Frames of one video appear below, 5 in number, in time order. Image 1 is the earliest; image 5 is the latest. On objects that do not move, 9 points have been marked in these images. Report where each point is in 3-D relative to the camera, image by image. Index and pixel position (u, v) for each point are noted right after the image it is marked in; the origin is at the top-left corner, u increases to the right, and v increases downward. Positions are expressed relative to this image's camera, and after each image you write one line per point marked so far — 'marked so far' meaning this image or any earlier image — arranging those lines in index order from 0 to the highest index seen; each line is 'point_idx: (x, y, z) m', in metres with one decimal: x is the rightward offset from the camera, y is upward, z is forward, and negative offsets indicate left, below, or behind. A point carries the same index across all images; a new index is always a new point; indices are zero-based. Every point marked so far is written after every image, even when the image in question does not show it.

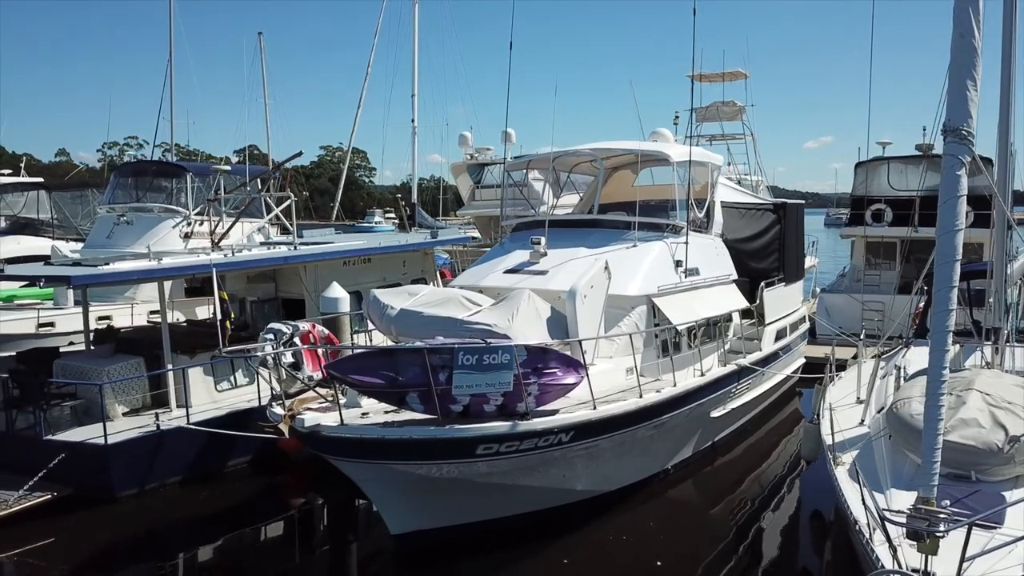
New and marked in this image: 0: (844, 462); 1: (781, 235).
0: (+2.1, -1.1, +5.2) m
1: (+3.2, +0.6, +9.6) m
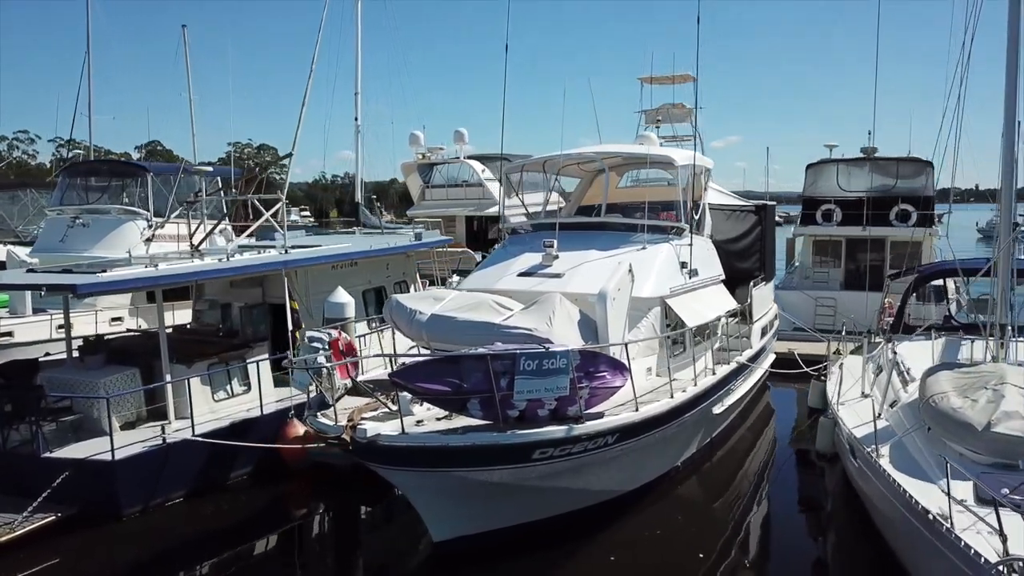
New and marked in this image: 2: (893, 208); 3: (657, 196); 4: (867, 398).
0: (+2.5, -1.1, +5.4) m
1: (+3.1, +0.6, +9.9) m
2: (+6.8, +1.4, +14.5) m
3: (+1.8, +1.2, +10.2) m
4: (+3.0, -0.9, +7.0) m
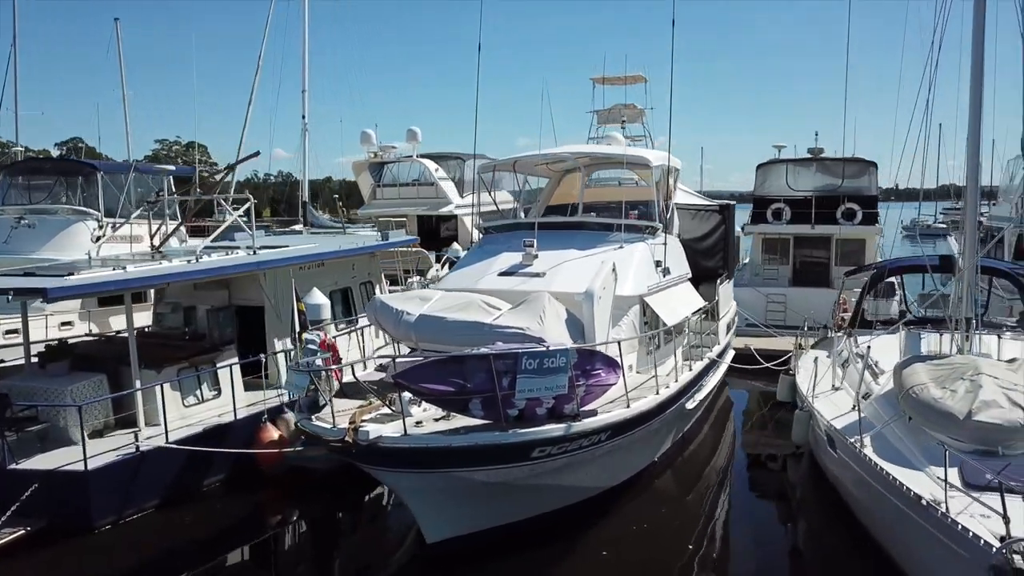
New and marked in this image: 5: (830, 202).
0: (+2.4, -1.1, +5.6) m
1: (+2.7, +0.7, +10.2) m
2: (+6.0, +1.5, +15.0) m
3: (+1.4, +1.2, +10.3) m
4: (+2.9, -0.9, +7.2) m
5: (+5.8, +1.6, +15.0) m
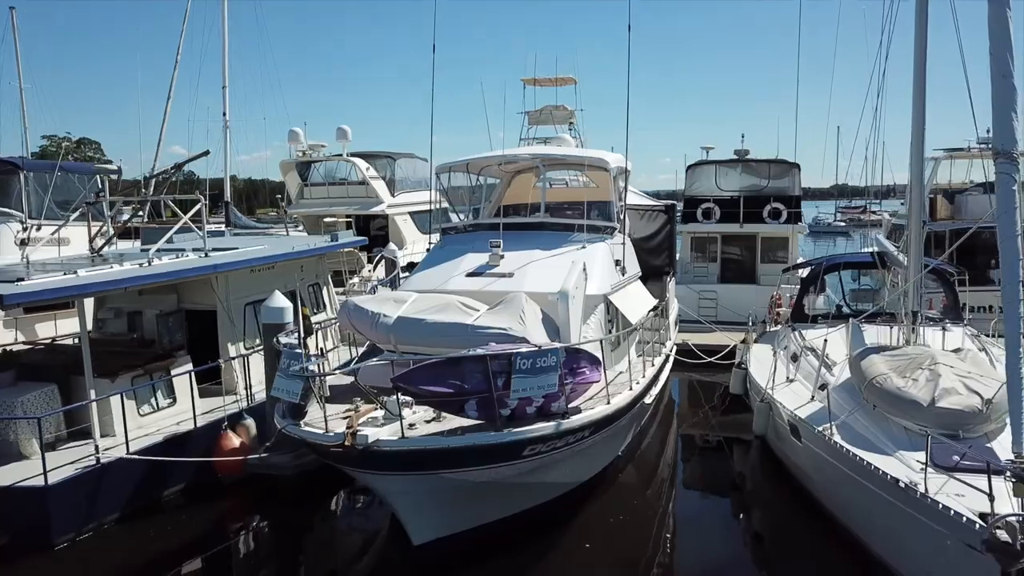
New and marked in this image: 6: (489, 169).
0: (+2.3, -1.1, +6.0) m
1: (+2.1, +0.7, +10.5) m
2: (+4.8, +1.6, +15.6) m
3: (+0.8, +1.2, +10.5) m
4: (+2.6, -0.9, +7.6) m
5: (+4.7, +1.6, +15.7) m
6: (-0.3, +1.4, +9.8) m
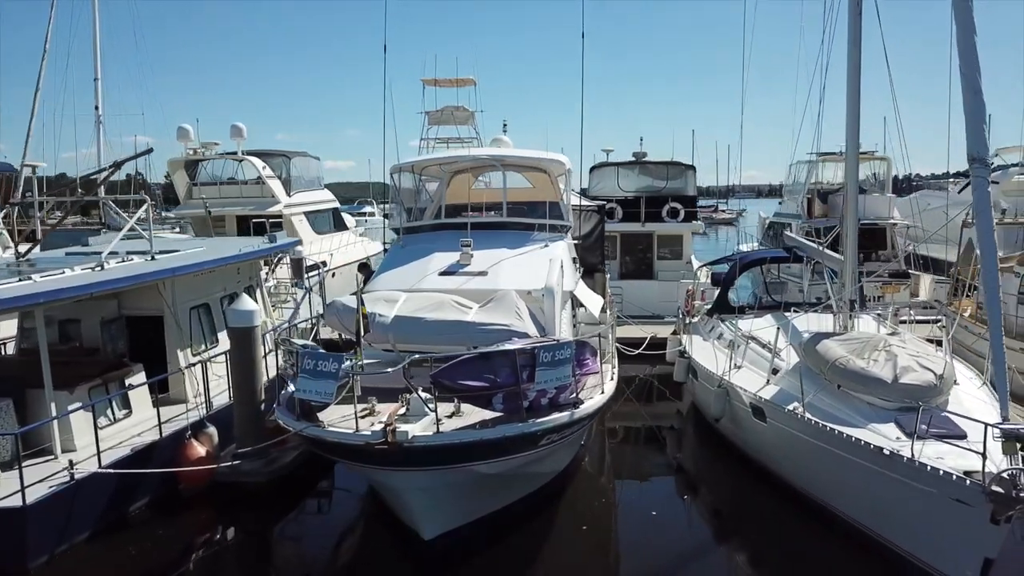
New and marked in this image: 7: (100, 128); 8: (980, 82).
0: (+2.3, -1.0, +6.6) m
1: (+1.2, +0.7, +11.0) m
2: (+3.1, +1.7, +16.5) m
3: (0.0, +1.2, +10.8) m
4: (+2.3, -0.8, +8.3) m
5: (+2.9, +1.7, +16.5) m
6: (-0.9, +1.4, +9.9) m
7: (-9.8, +3.8, +19.5) m
8: (+2.9, +1.3, +5.1) m
